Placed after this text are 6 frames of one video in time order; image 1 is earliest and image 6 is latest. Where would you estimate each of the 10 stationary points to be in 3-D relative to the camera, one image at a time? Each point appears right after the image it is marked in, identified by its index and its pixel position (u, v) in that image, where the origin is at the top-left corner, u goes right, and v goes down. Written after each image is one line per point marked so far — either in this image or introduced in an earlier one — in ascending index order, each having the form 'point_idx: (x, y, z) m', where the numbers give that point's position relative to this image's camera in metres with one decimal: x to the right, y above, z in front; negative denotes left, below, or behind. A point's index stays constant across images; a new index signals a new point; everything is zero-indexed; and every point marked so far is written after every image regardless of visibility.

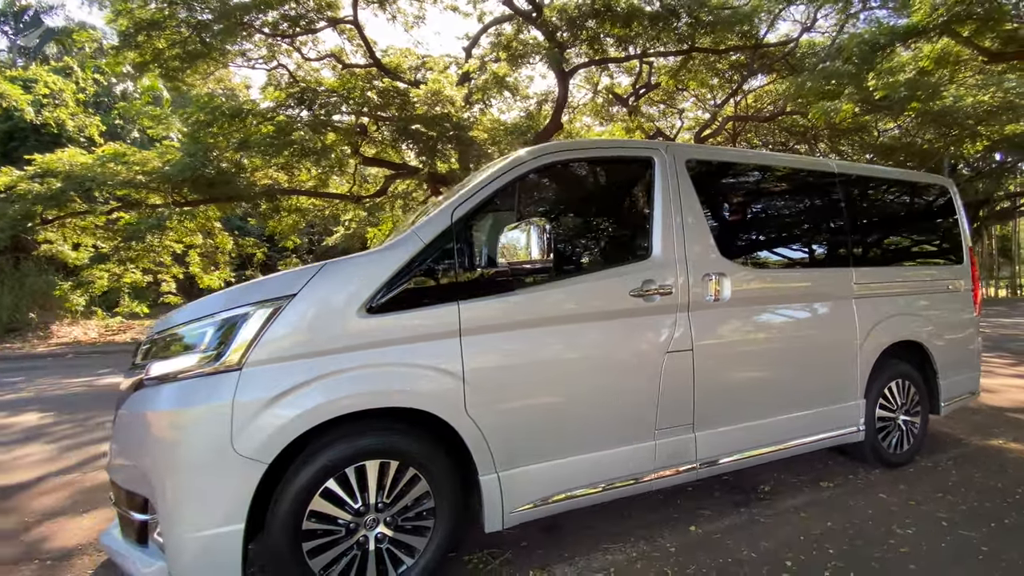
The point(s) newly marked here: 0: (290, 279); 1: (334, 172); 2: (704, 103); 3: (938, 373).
0: (-1.0, 0.0, +2.4) m
1: (-4.3, +2.7, +12.7) m
2: (+4.7, +4.5, +13.3) m
3: (+3.2, -0.6, +4.0) m
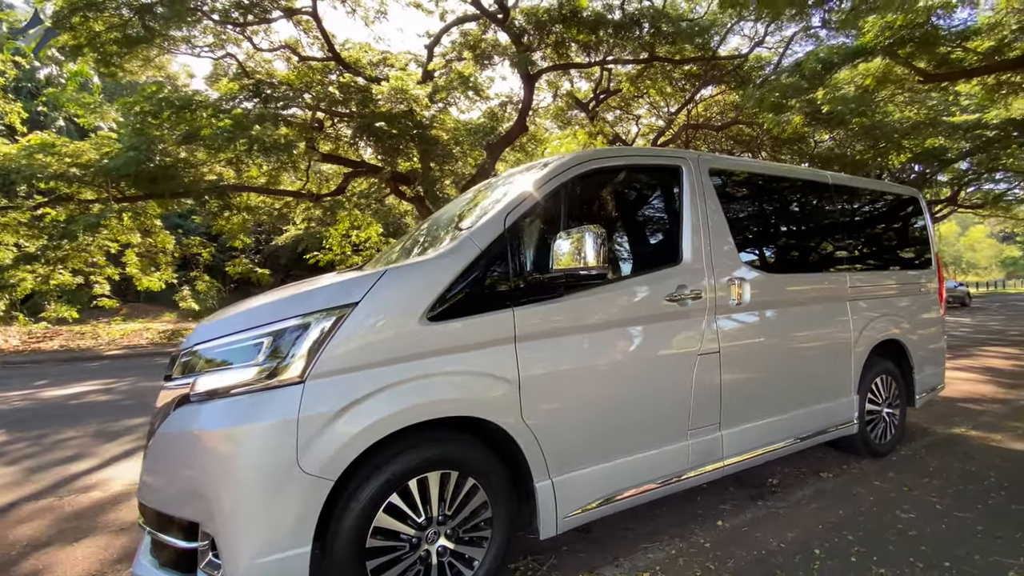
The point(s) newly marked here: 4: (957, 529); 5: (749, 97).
0: (-0.7, 0.0, +2.3) m
1: (-5.1, +2.7, +12.2) m
2: (+3.8, +4.5, +13.7) m
3: (+3.3, -0.7, +4.4) m
4: (+2.5, -1.4, +3.1) m
5: (+4.4, +3.5, +10.1) m
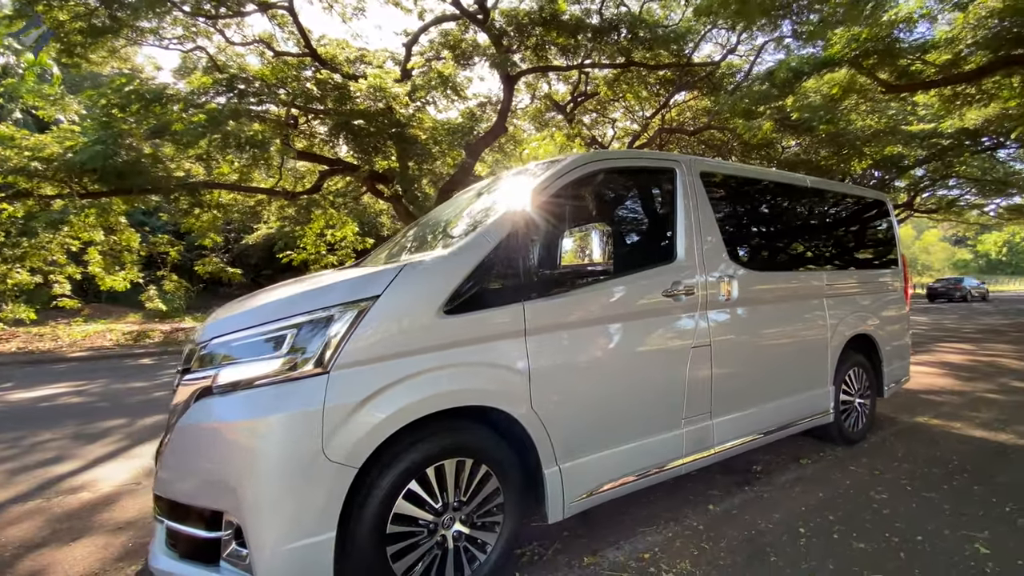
0: (-0.7, 0.0, +2.4) m
1: (-5.6, +2.7, +12.0) m
2: (+3.2, +4.5, +14.0) m
3: (+3.2, -0.6, +4.7) m
4: (+2.5, -1.3, +3.3) m
5: (+4.0, +3.6, +10.4) m
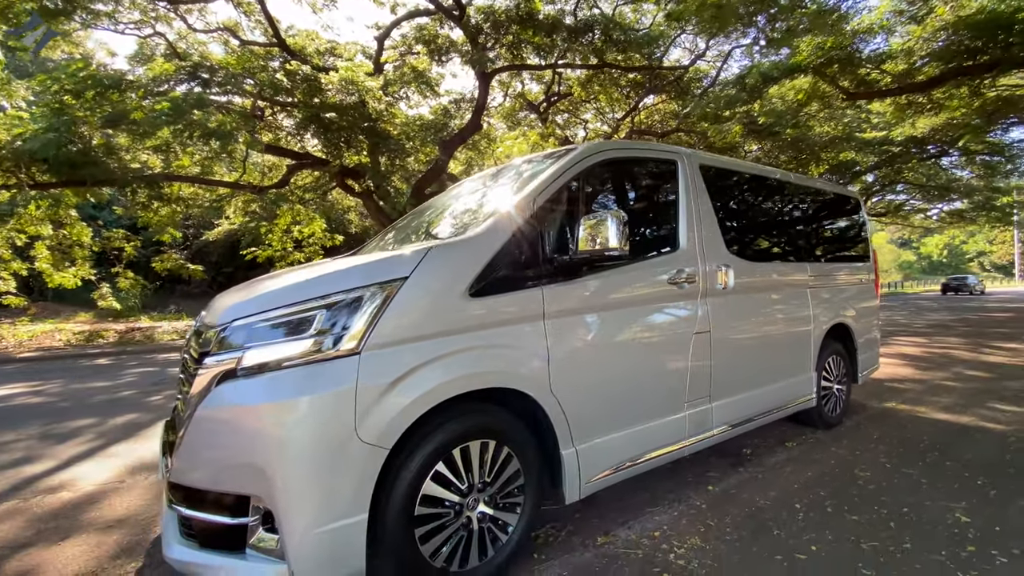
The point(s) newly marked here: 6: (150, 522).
0: (-0.6, +0.1, +2.4) m
1: (-6.2, +2.8, +11.6) m
2: (+2.4, +4.5, +14.3) m
3: (+3.2, -0.6, +5.0) m
4: (+2.6, -1.3, +3.5) m
5: (+3.5, +3.6, +10.7) m
6: (-2.1, -1.4, +3.2) m
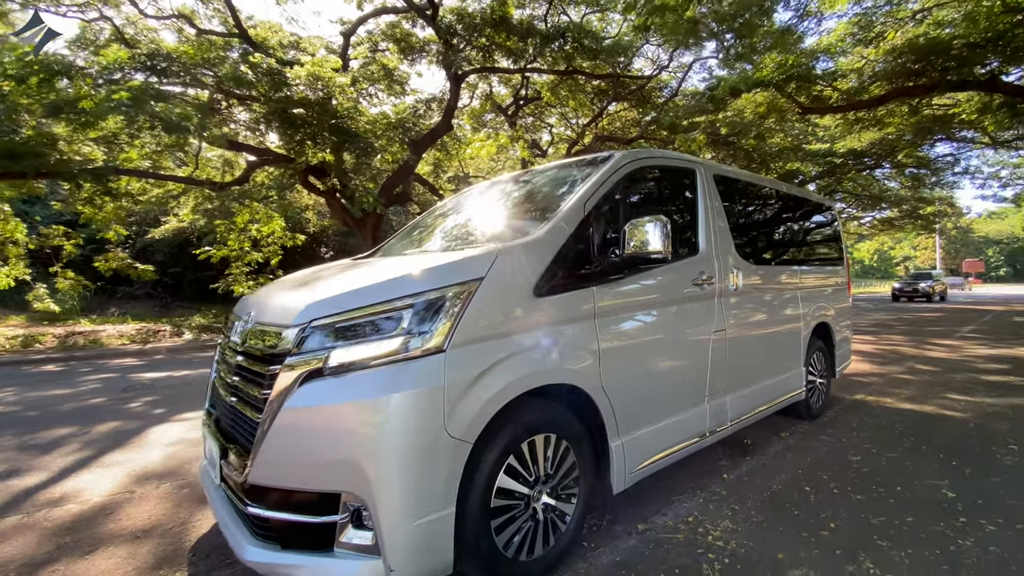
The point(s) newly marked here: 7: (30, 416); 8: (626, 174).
0: (-0.3, +0.1, +2.4) m
1: (-6.8, +2.8, +11.1) m
2: (+1.5, +4.5, +14.6) m
3: (+3.2, -0.6, +5.4) m
4: (+2.7, -1.3, +3.9) m
5: (+3.0, +3.6, +11.2) m
6: (-1.9, -1.4, +3.1) m
7: (-4.7, -1.3, +5.3) m
8: (+0.7, +0.7, +3.3) m
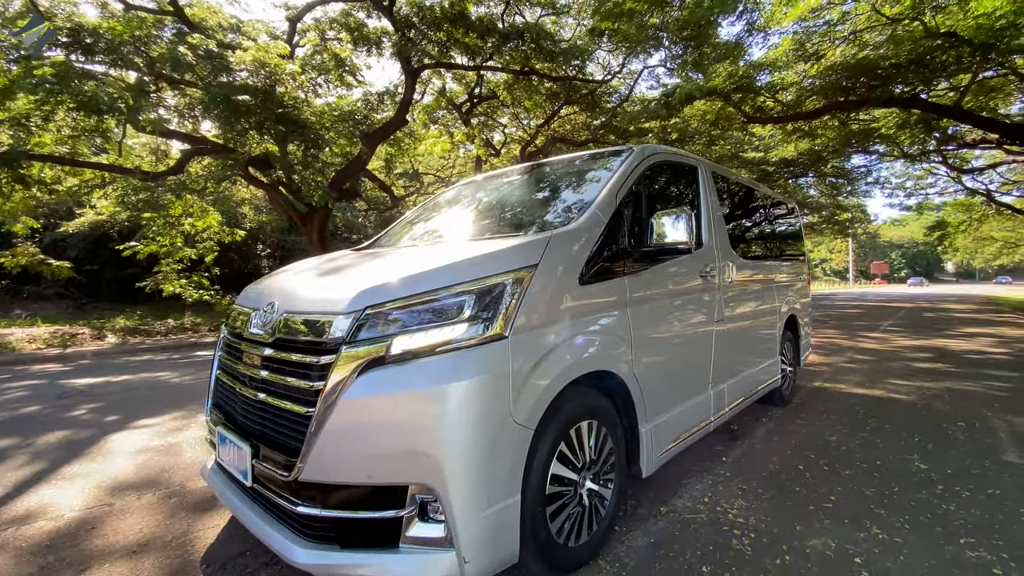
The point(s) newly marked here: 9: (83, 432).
0: (0.0, +0.2, +2.4) m
1: (-7.6, +2.8, +10.1) m
2: (+0.1, +4.5, +14.7) m
3: (+3.0, -0.5, +5.8) m
4: (+2.8, -1.2, +4.3) m
5: (+2.1, +3.6, +11.5) m
6: (-1.7, -1.3, +2.8) m
7: (-4.8, -1.2, +4.7) m
8: (+0.8, +0.8, +3.4) m
9: (-3.6, -1.2, +4.6) m
